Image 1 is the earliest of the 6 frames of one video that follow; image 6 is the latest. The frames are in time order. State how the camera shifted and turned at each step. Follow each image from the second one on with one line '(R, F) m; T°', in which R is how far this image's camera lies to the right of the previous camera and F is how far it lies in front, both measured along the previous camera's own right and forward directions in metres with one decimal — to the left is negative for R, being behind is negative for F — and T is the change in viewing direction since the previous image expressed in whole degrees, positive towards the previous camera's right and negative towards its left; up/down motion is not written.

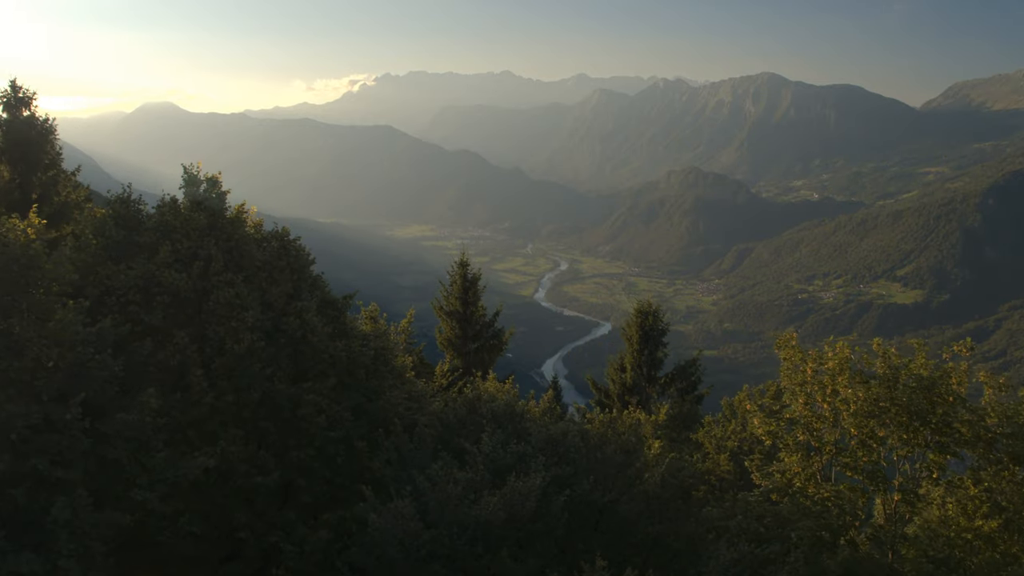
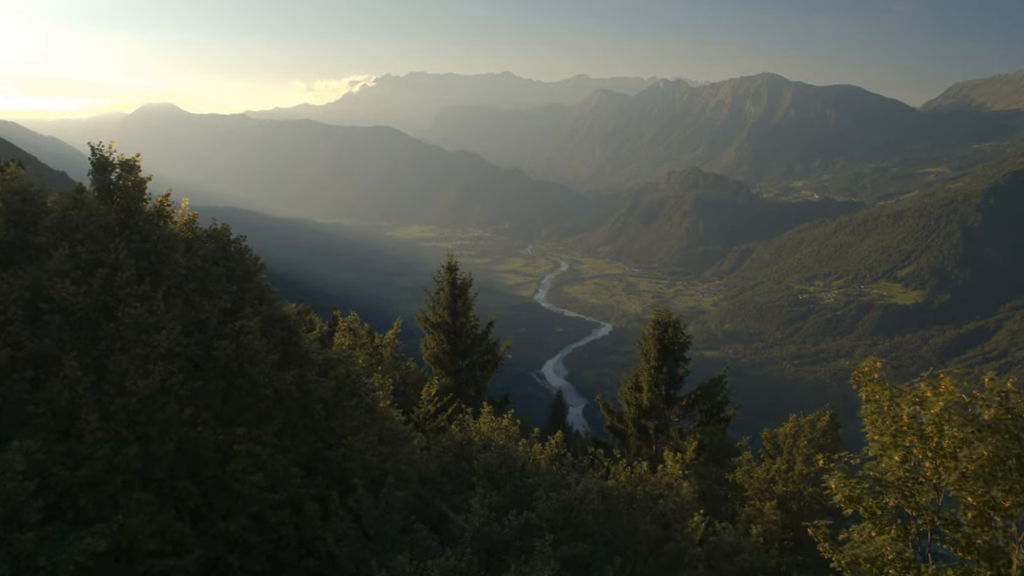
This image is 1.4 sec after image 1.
(0.0, +2.1) m; 0°
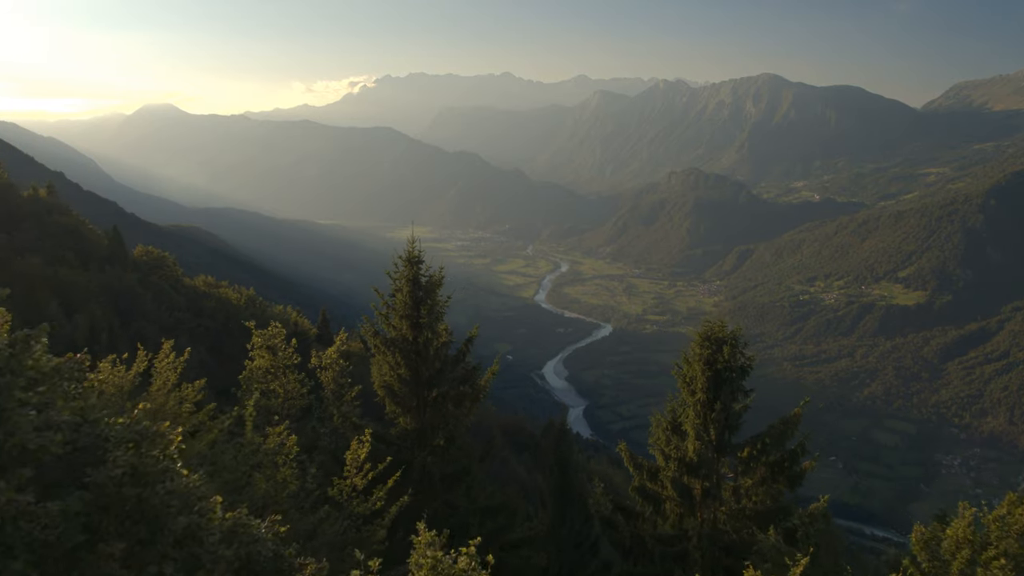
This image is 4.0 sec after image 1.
(-0.2, +3.2) m; 0°
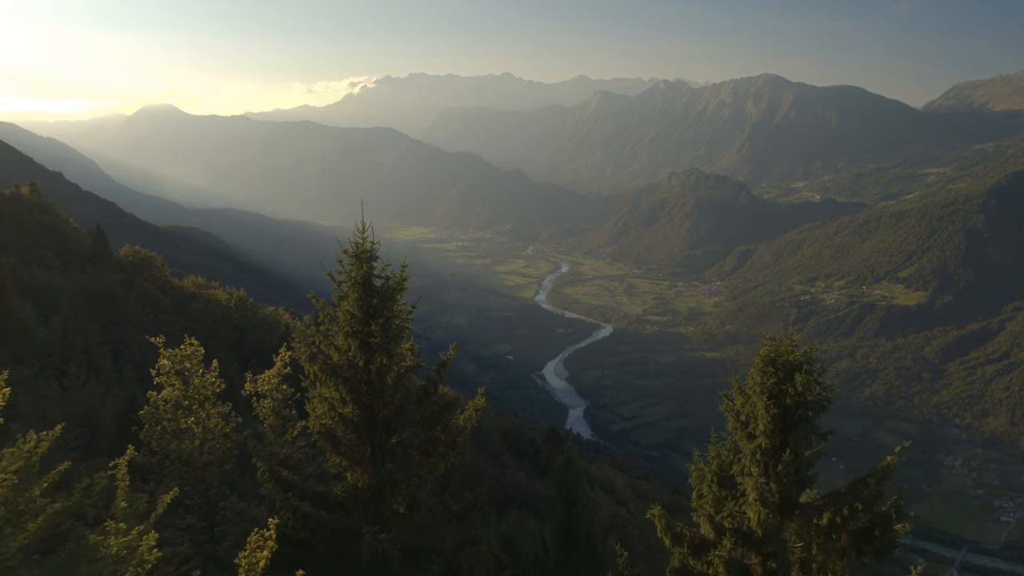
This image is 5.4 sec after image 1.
(-0.3, +1.7) m; 0°
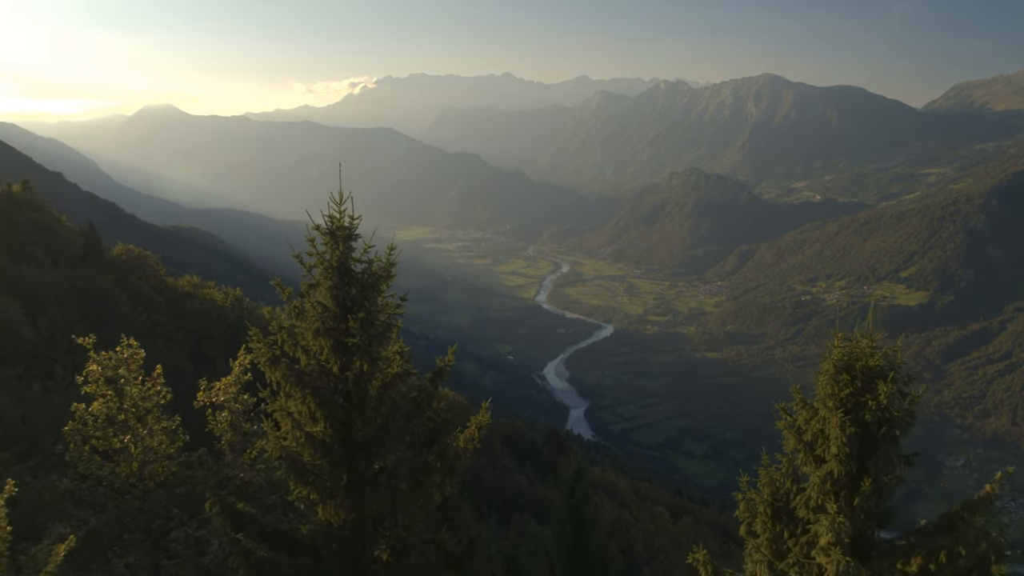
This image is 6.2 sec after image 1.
(-0.5, +1.3) m; 0°
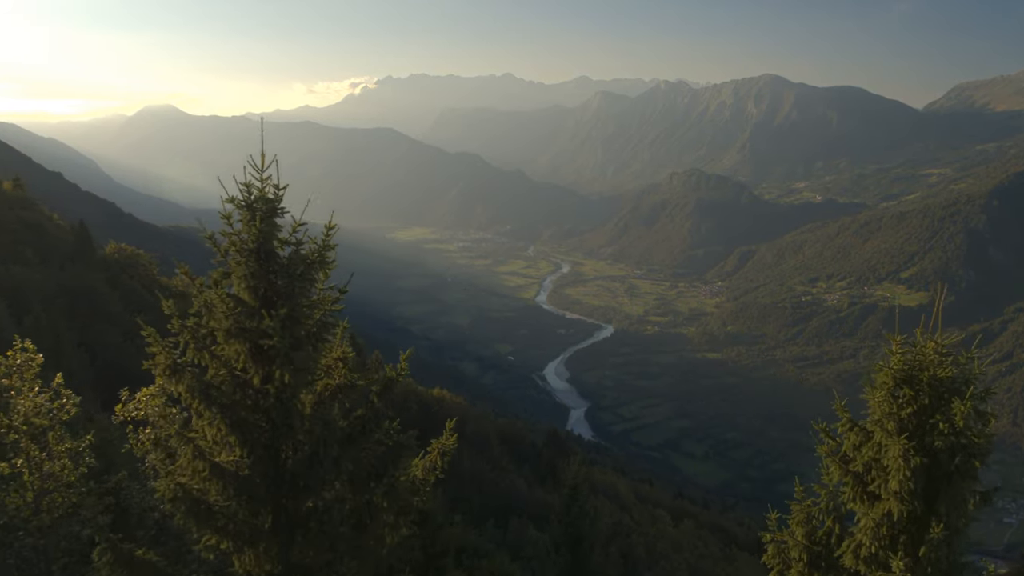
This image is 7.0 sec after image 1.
(0.0, +0.6) m; 0°
